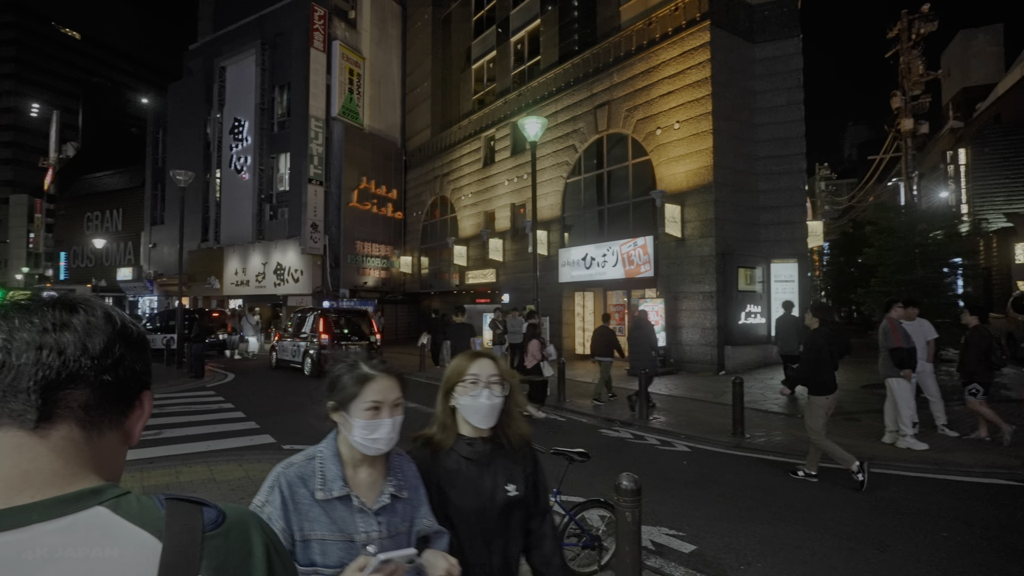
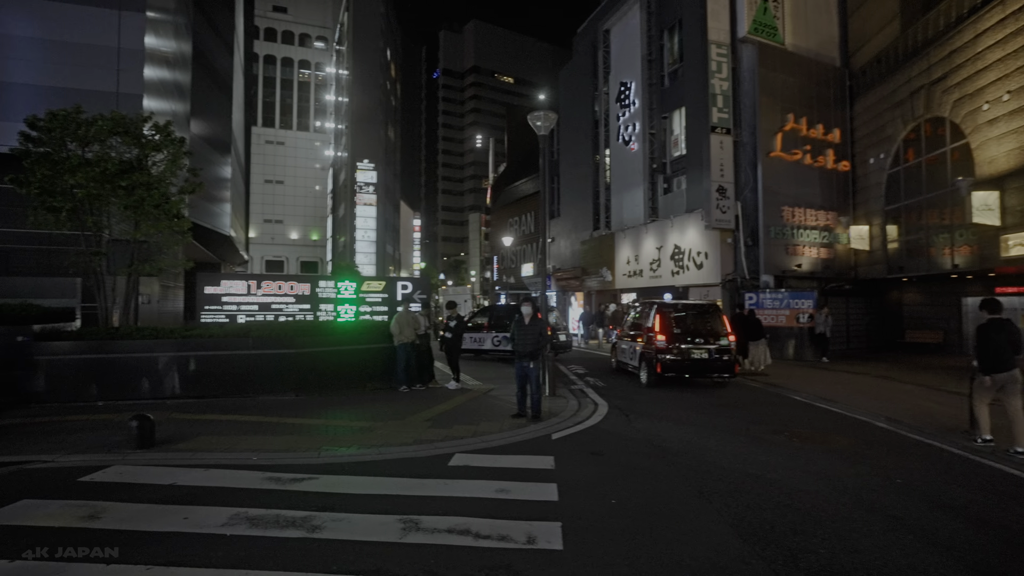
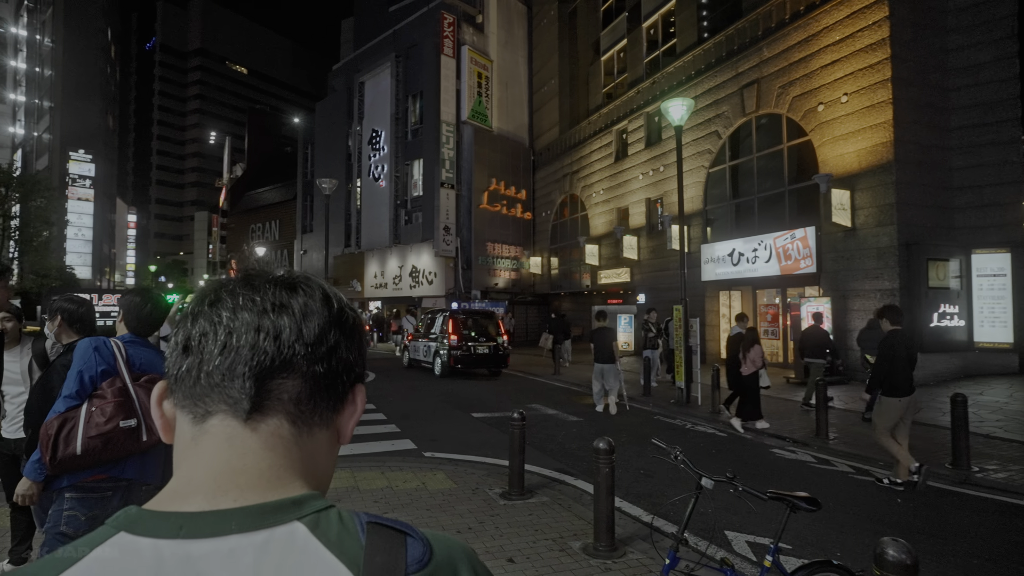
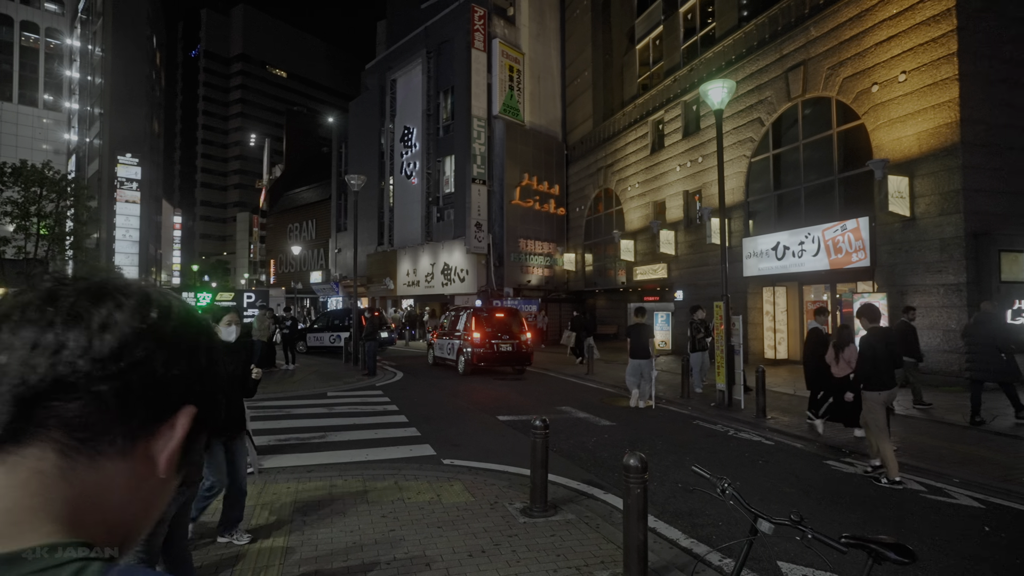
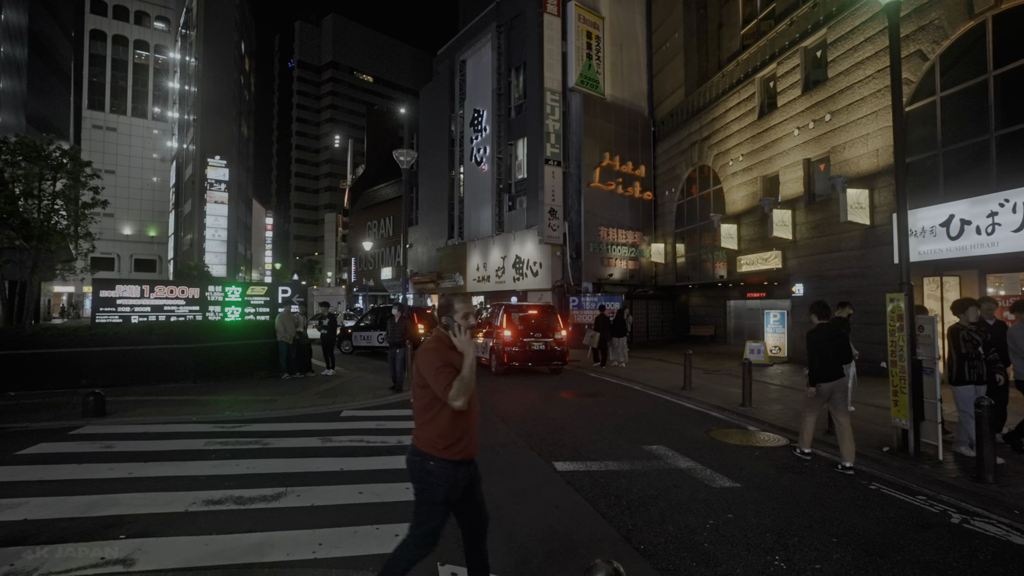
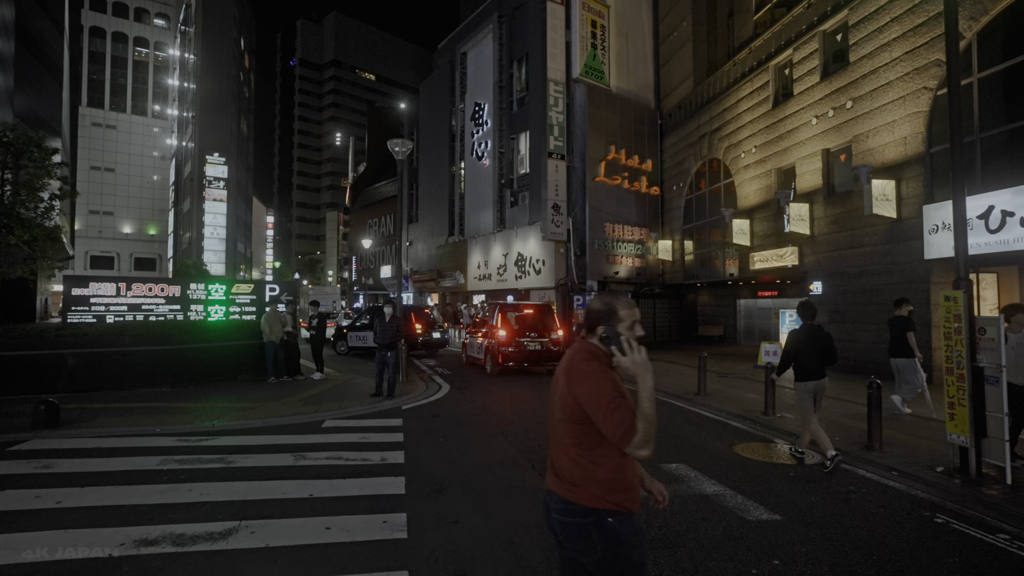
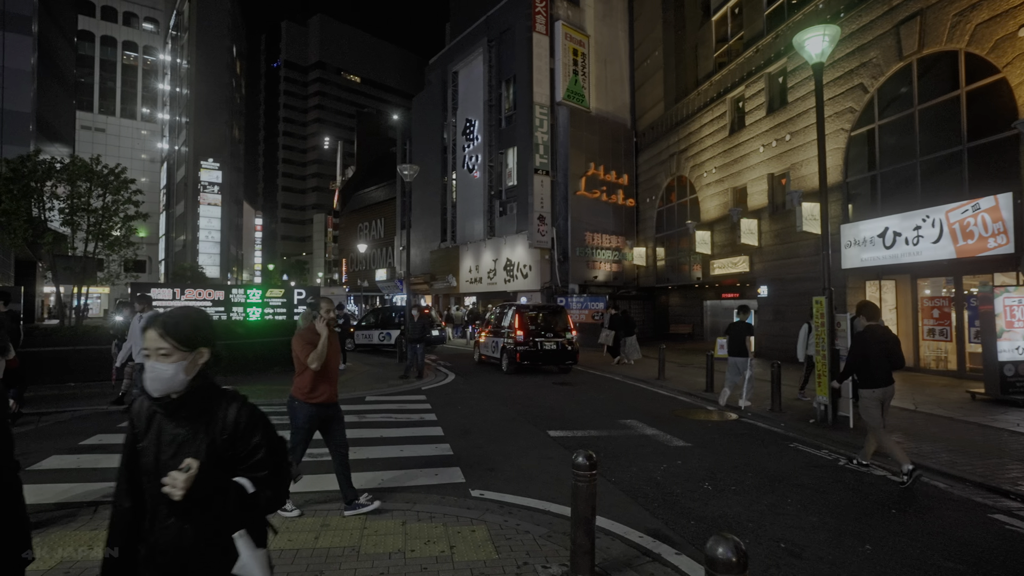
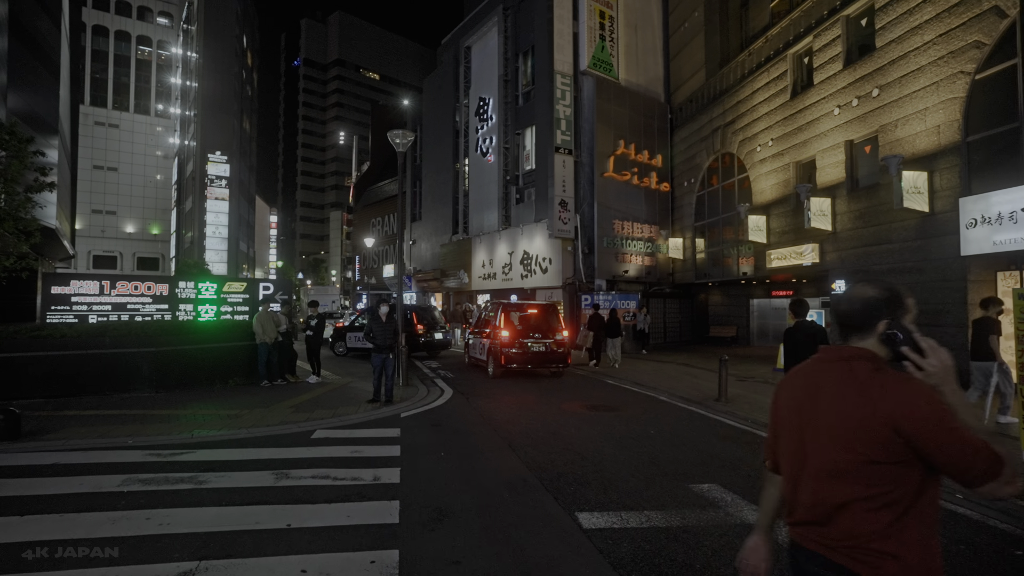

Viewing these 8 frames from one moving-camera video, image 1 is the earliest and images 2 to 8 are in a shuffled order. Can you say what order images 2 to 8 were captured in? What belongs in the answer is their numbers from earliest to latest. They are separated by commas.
3, 4, 7, 5, 6, 8, 2
